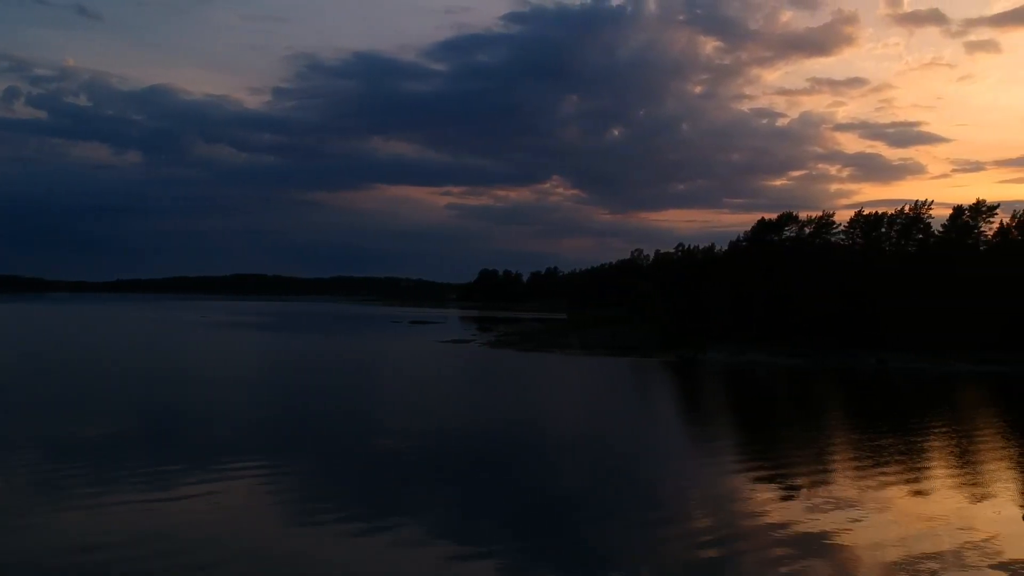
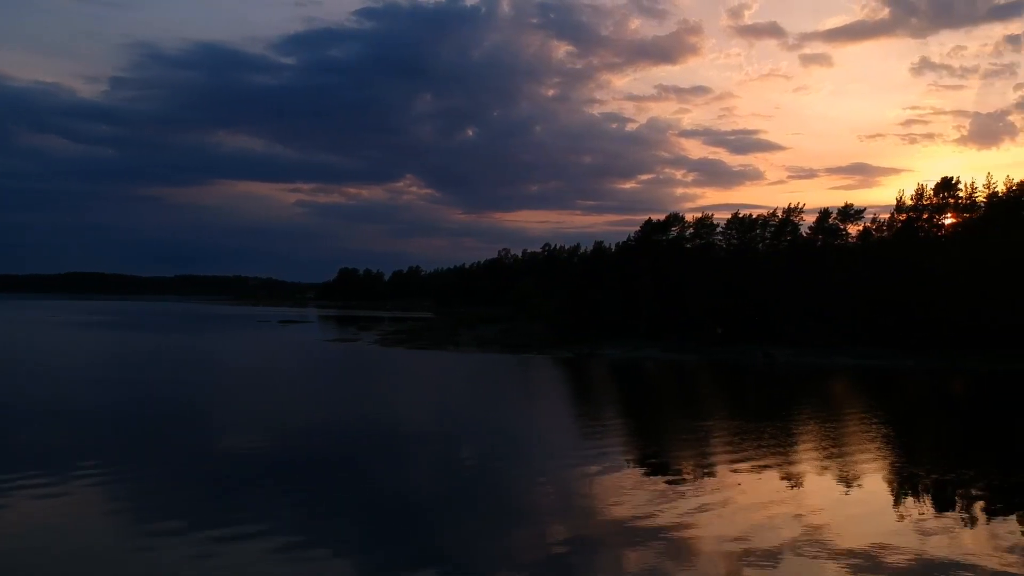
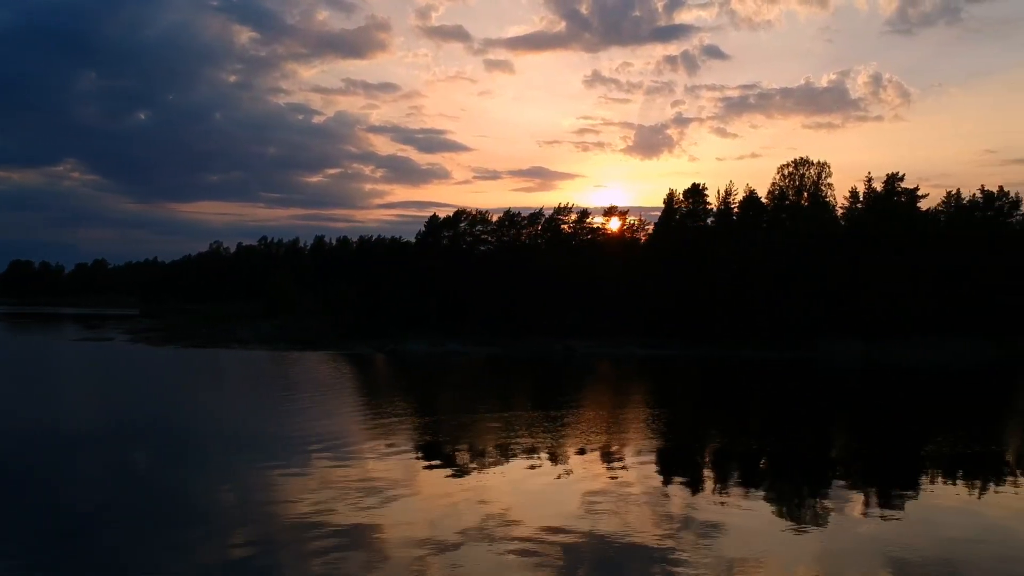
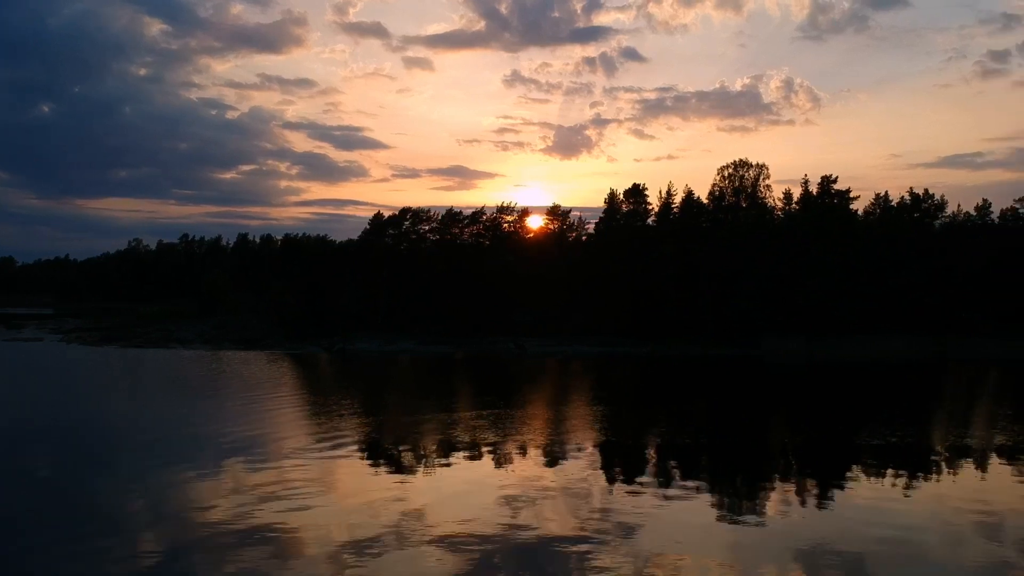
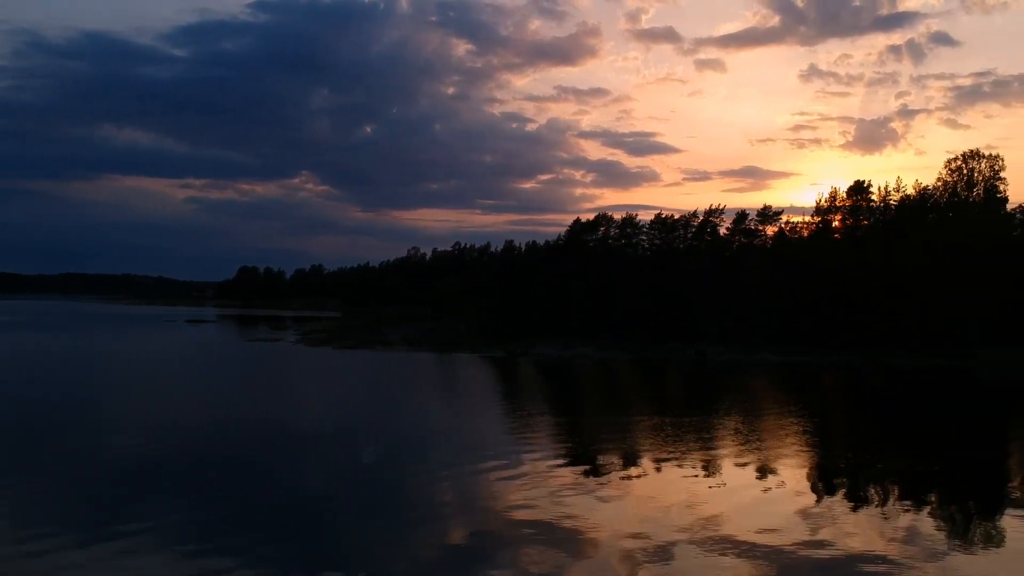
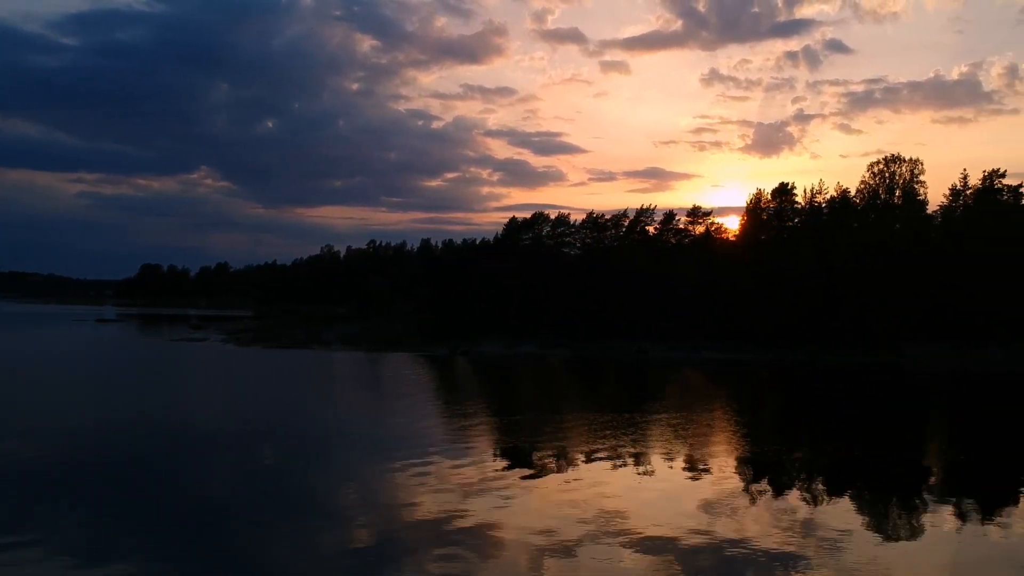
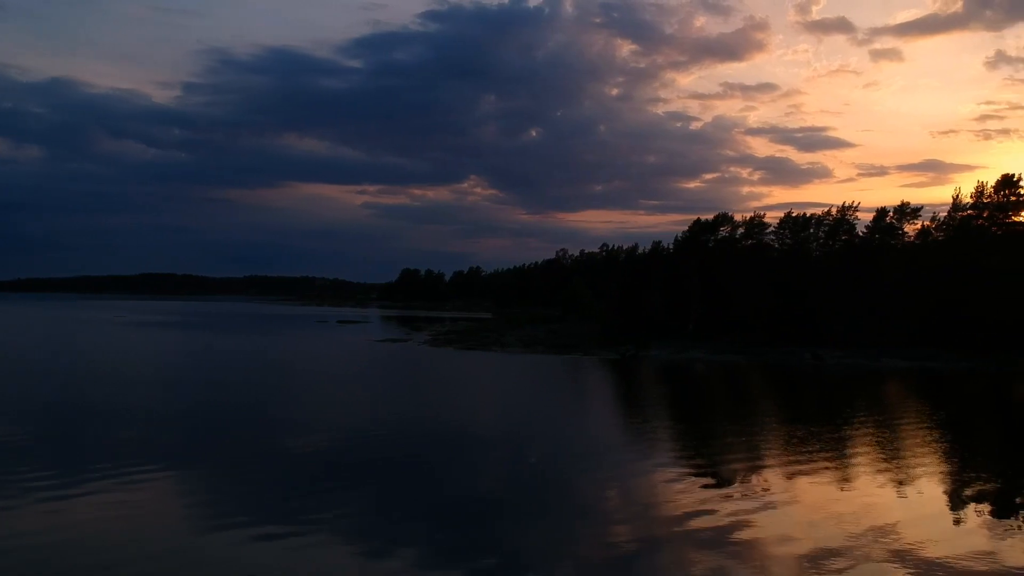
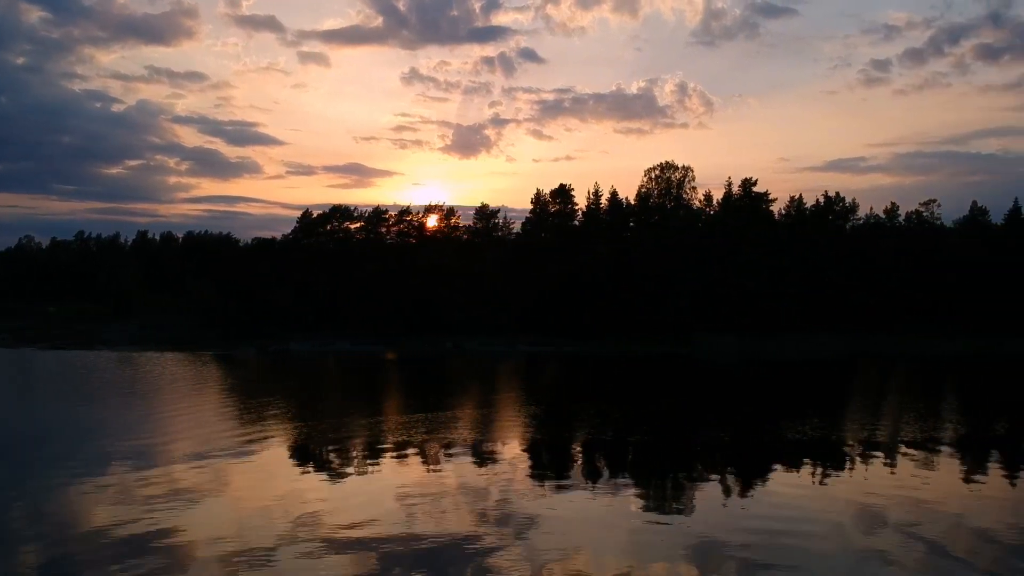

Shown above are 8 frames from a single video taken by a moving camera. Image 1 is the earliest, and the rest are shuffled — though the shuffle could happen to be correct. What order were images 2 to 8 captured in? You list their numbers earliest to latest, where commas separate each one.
7, 2, 5, 6, 3, 4, 8
